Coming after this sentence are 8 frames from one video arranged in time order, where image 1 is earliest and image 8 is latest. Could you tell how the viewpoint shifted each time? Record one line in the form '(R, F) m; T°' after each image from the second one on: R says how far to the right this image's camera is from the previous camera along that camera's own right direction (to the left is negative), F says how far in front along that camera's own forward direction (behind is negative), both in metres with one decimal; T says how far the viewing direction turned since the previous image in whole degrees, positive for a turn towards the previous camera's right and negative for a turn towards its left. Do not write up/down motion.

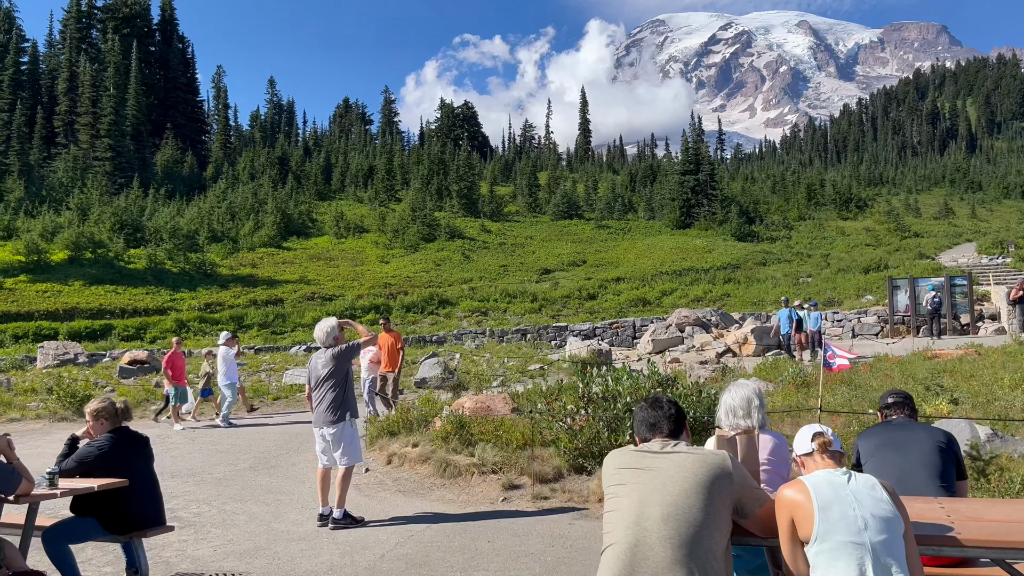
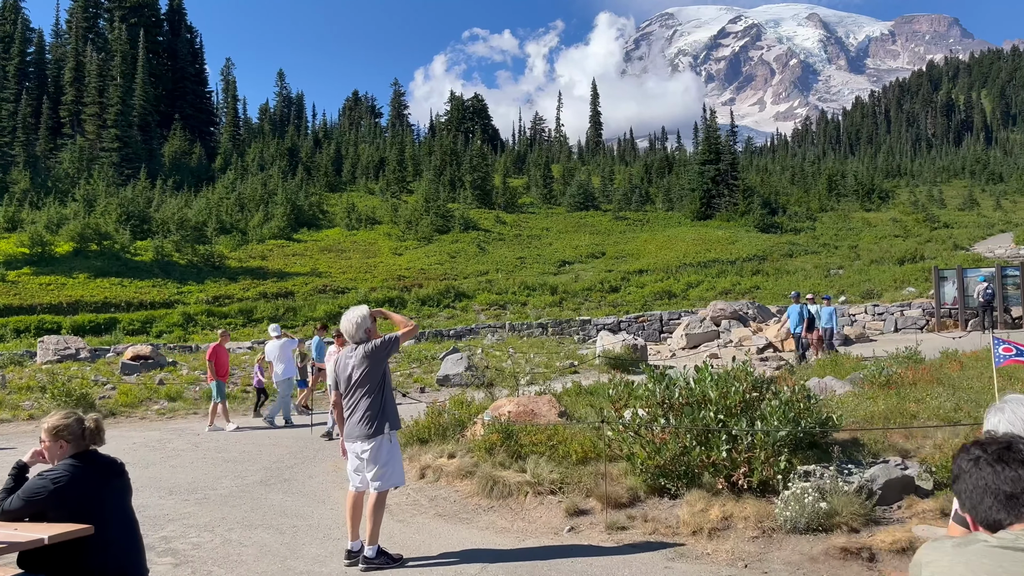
(-0.5, +1.2) m; -1°
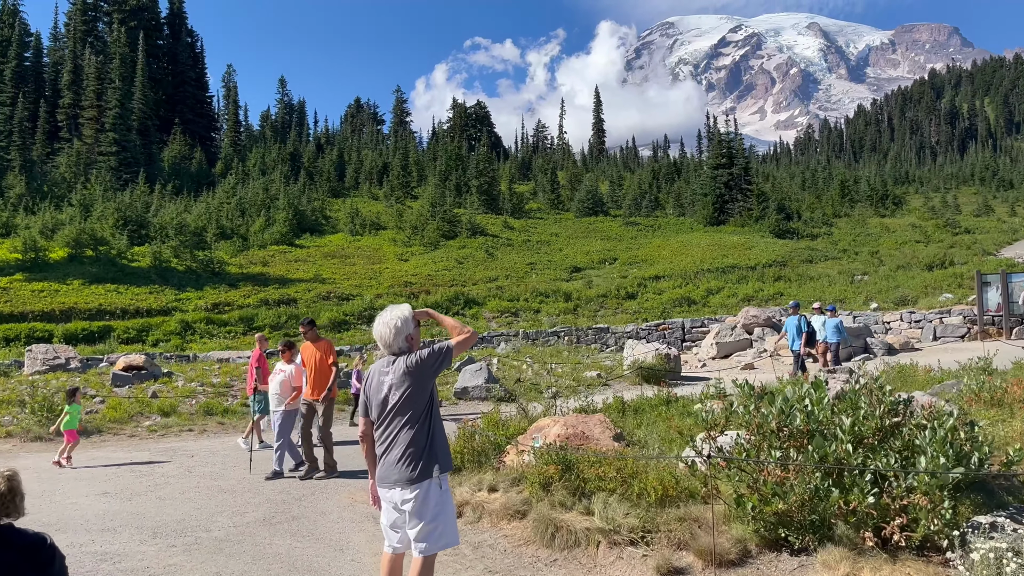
(-0.5, +1.2) m; 0°
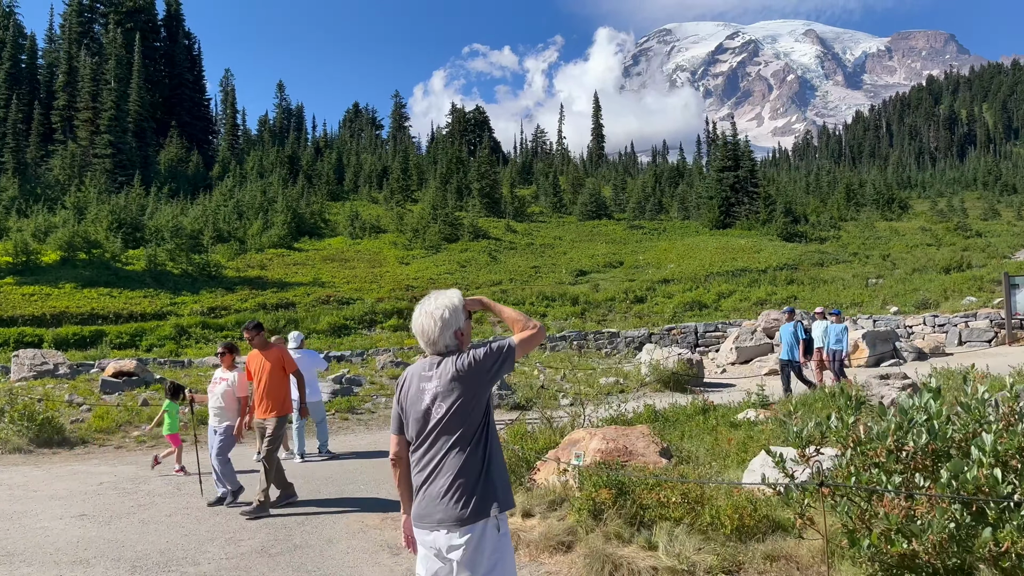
(-0.3, +0.8) m; 0°
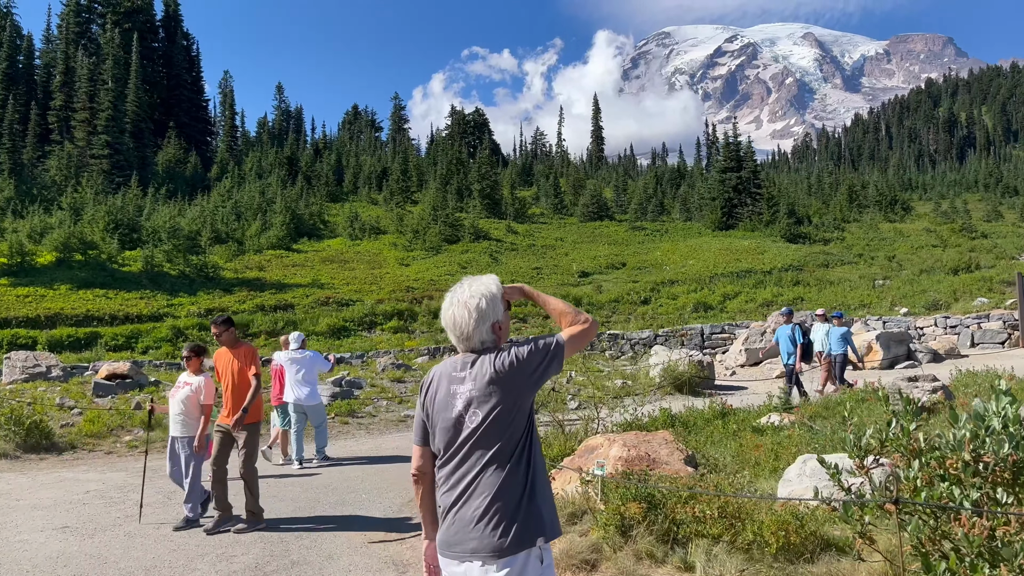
(-0.1, +0.4) m; 0°
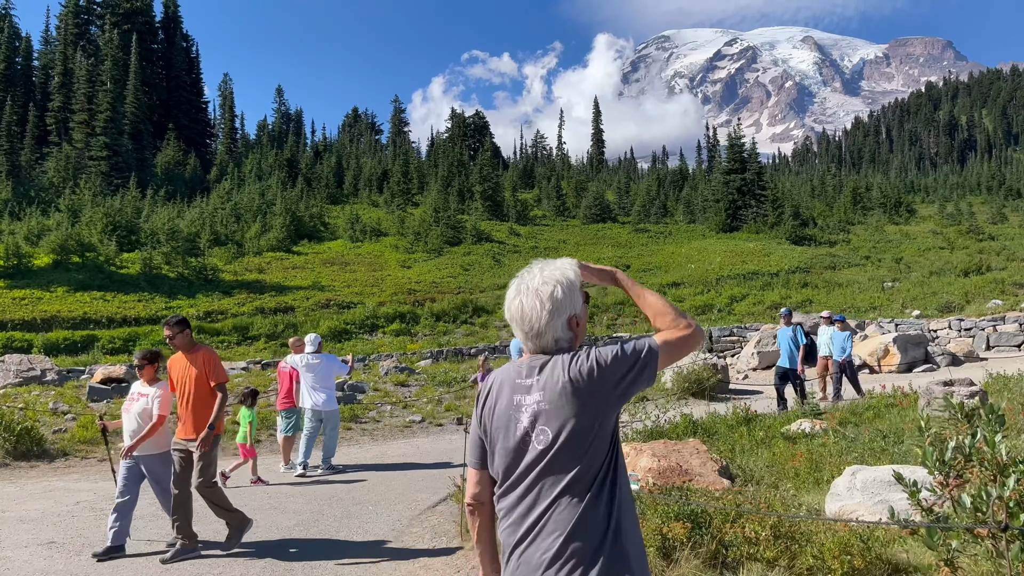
(-0.2, +0.4) m; 0°
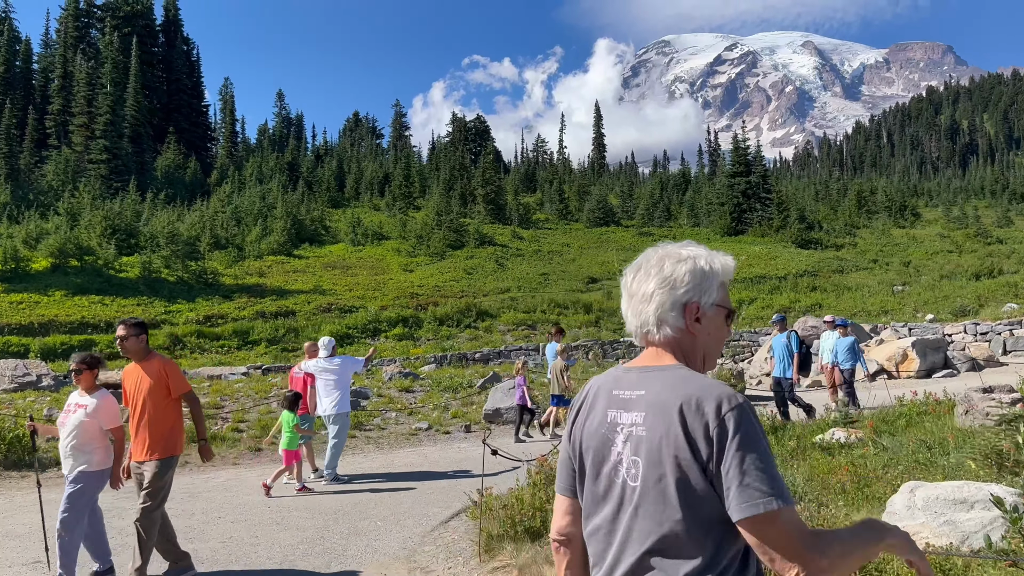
(-0.2, +0.4) m; 0°
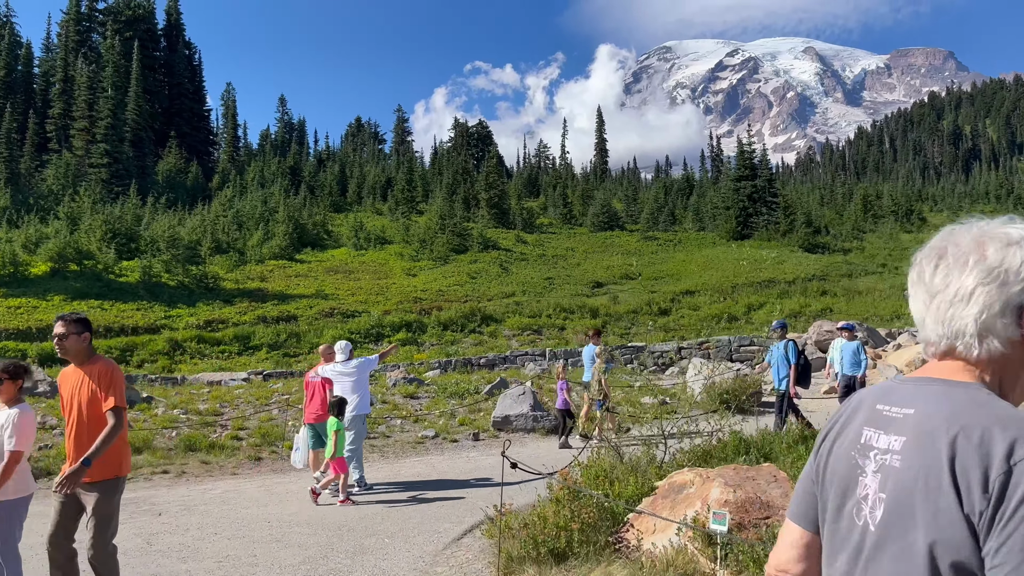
(-0.1, +0.4) m; 0°
